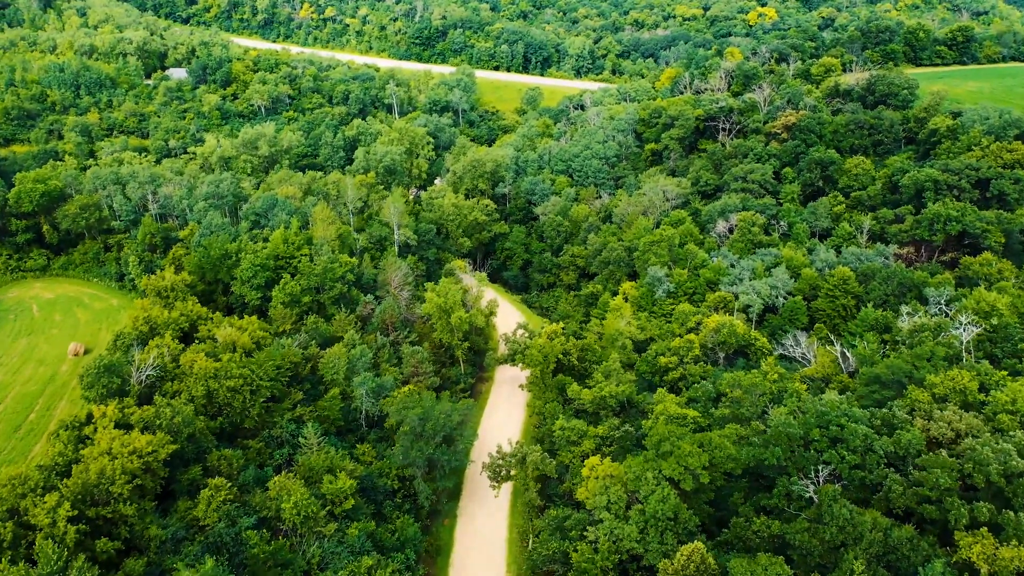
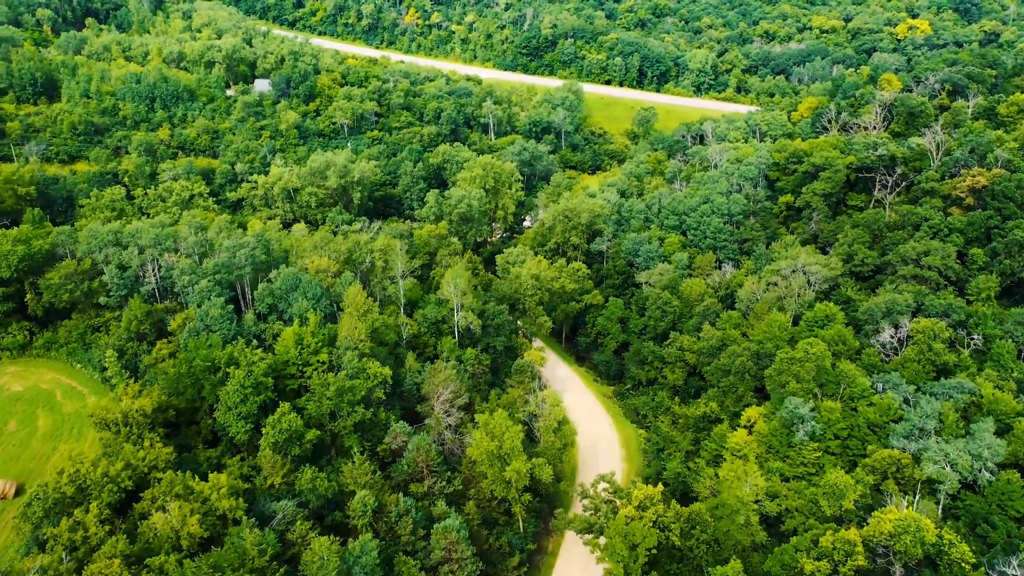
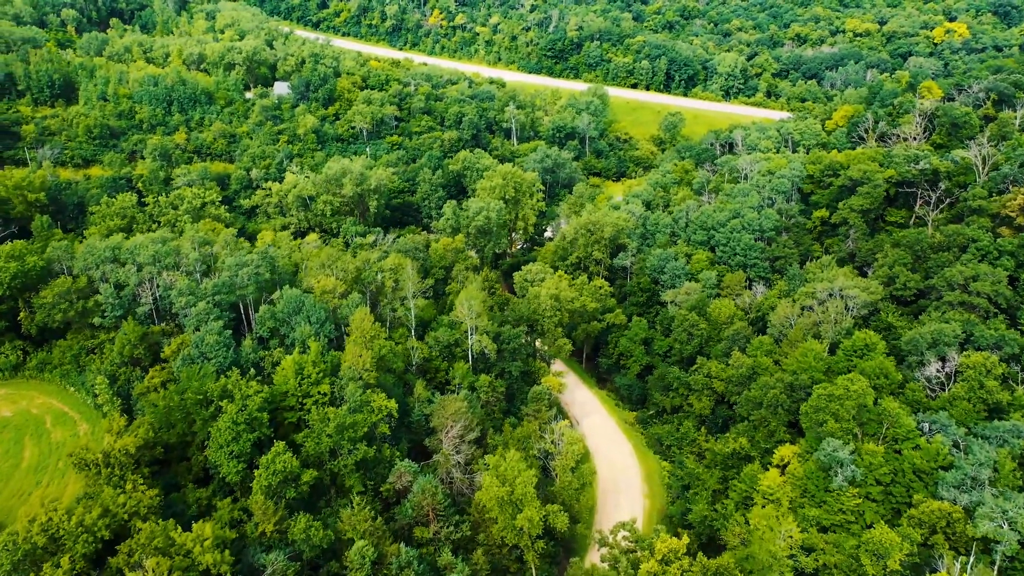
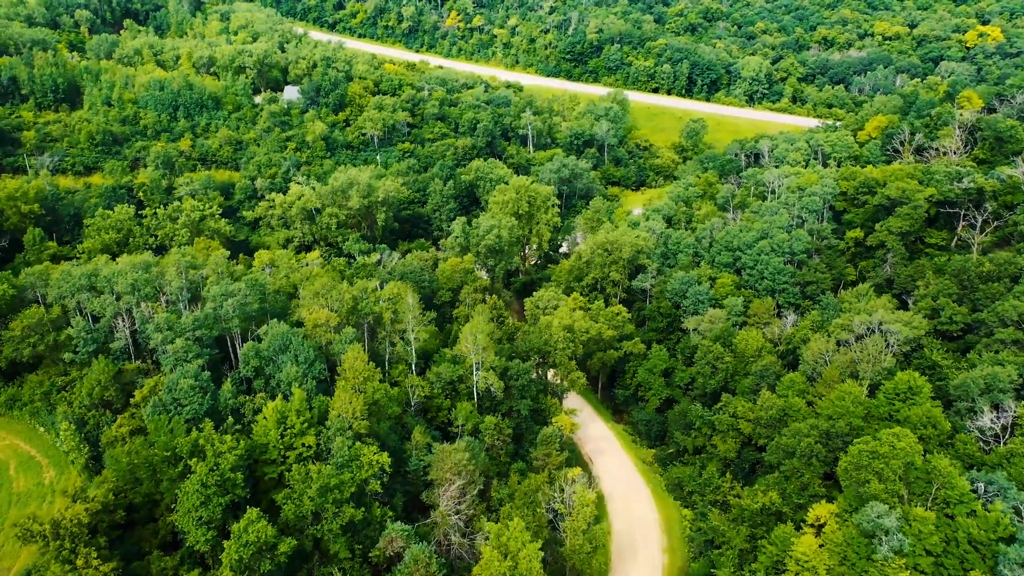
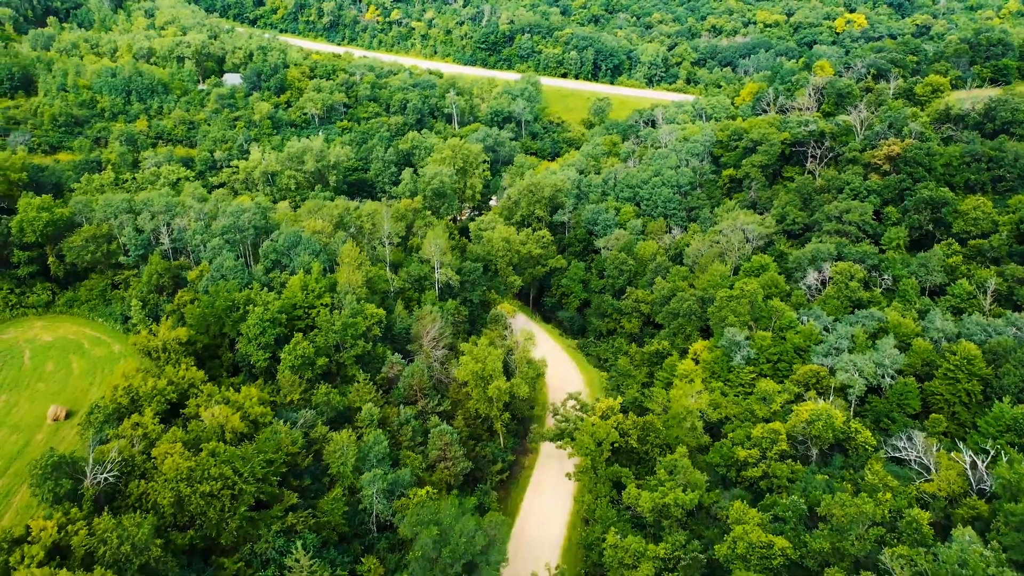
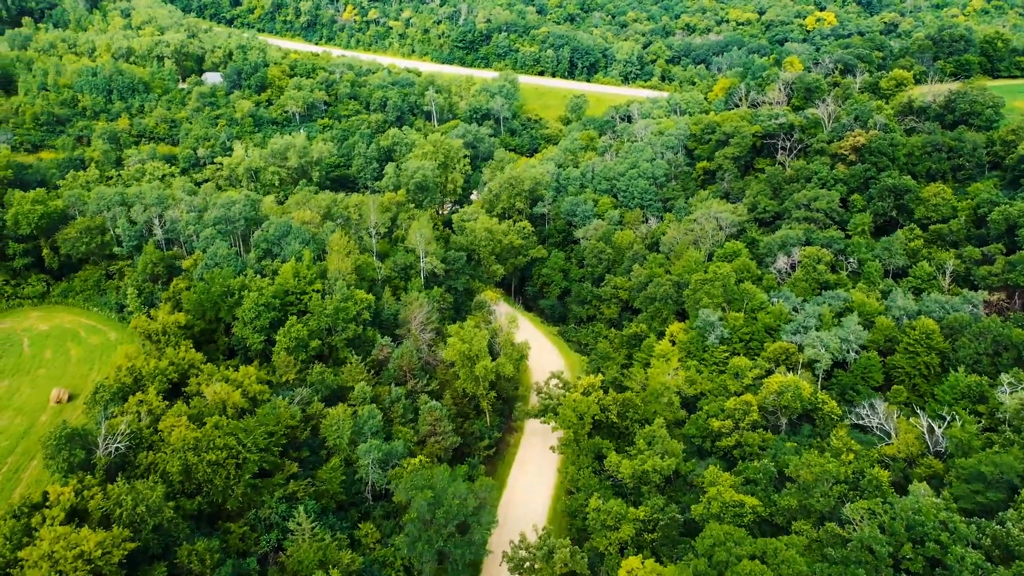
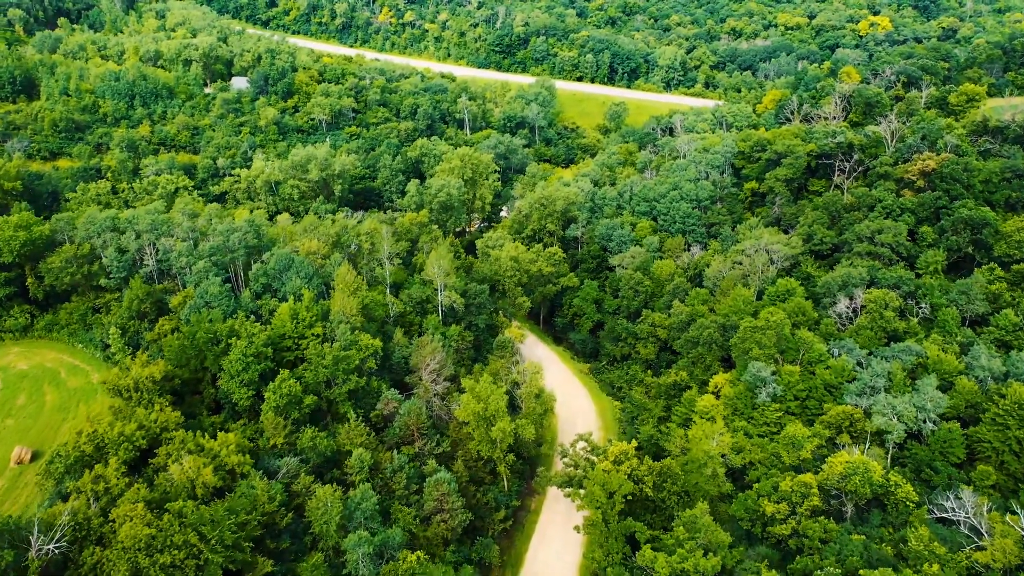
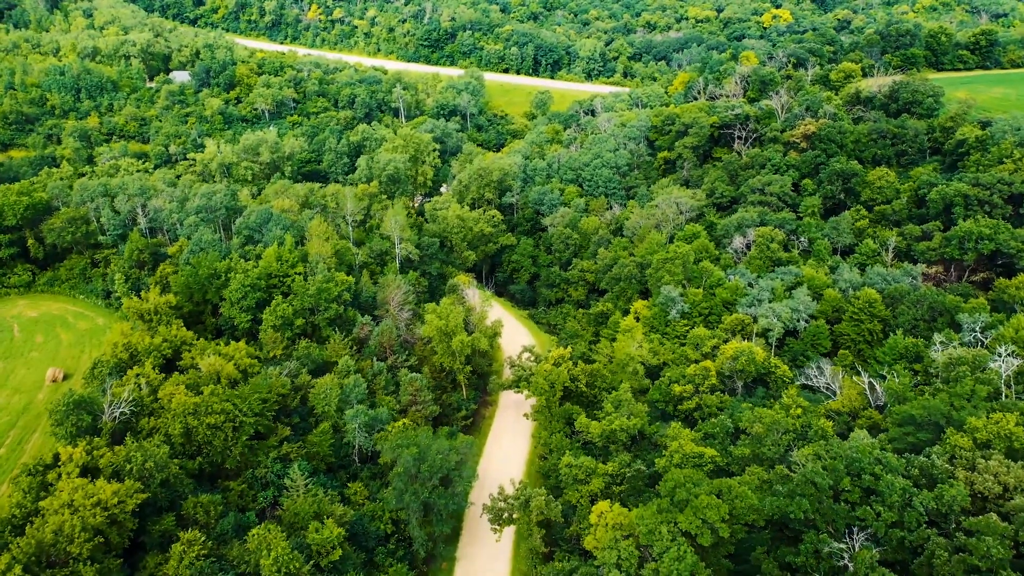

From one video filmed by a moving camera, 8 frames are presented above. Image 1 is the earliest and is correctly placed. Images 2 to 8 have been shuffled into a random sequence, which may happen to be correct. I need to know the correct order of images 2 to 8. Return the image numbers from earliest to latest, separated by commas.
8, 6, 5, 7, 2, 3, 4
